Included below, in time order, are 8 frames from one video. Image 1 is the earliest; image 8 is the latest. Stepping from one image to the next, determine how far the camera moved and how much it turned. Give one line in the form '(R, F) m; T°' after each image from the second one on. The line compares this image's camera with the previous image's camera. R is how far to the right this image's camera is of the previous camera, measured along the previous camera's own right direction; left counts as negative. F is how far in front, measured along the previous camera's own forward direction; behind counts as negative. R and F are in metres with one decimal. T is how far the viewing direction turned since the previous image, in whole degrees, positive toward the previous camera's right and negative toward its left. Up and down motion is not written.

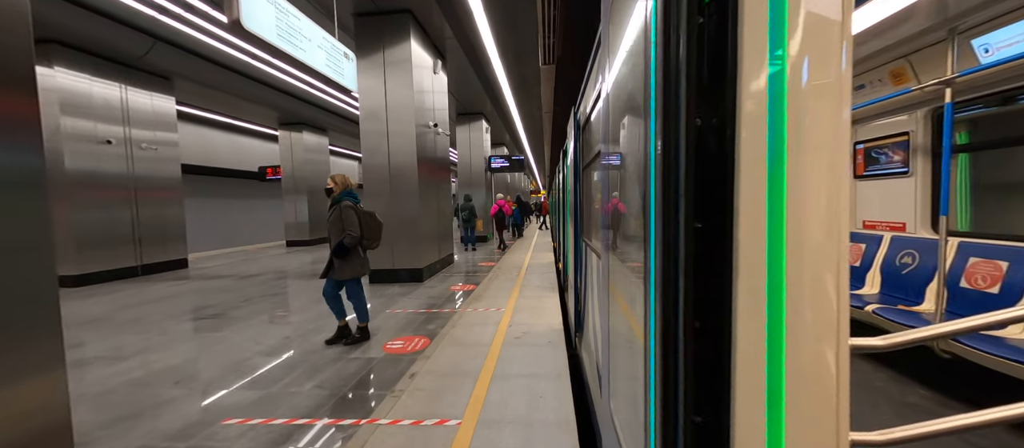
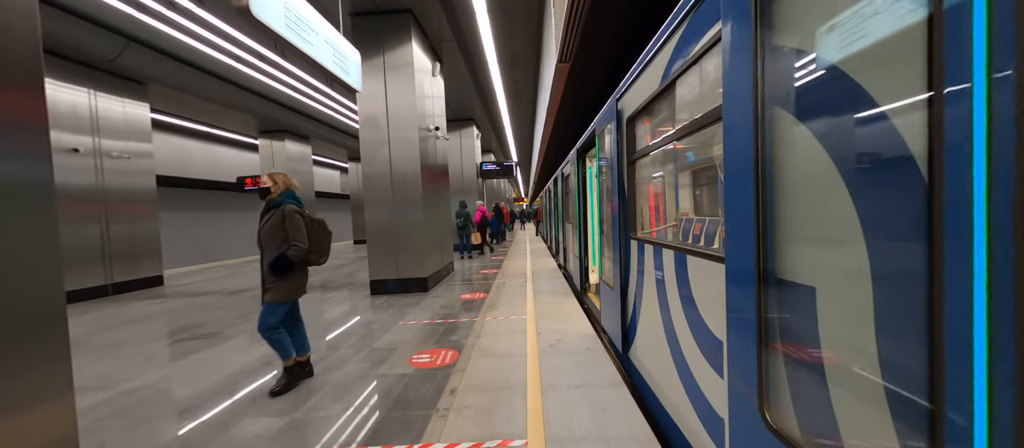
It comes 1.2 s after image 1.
(-0.5, +0.2) m; +3°
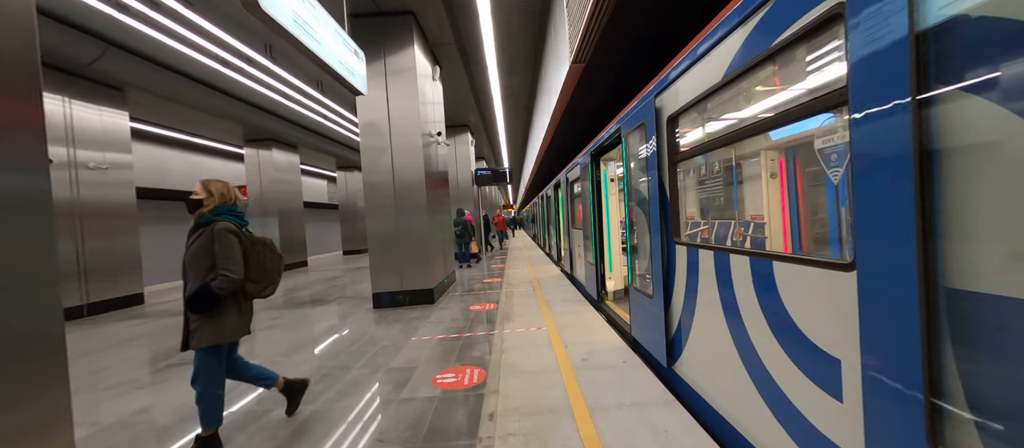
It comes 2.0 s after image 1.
(-0.4, +0.2) m; +2°
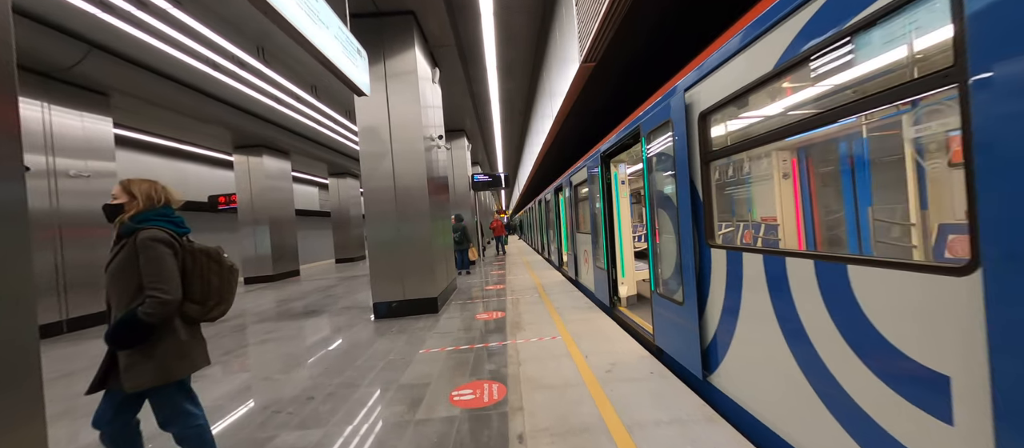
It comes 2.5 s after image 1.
(-0.2, +0.2) m; +1°
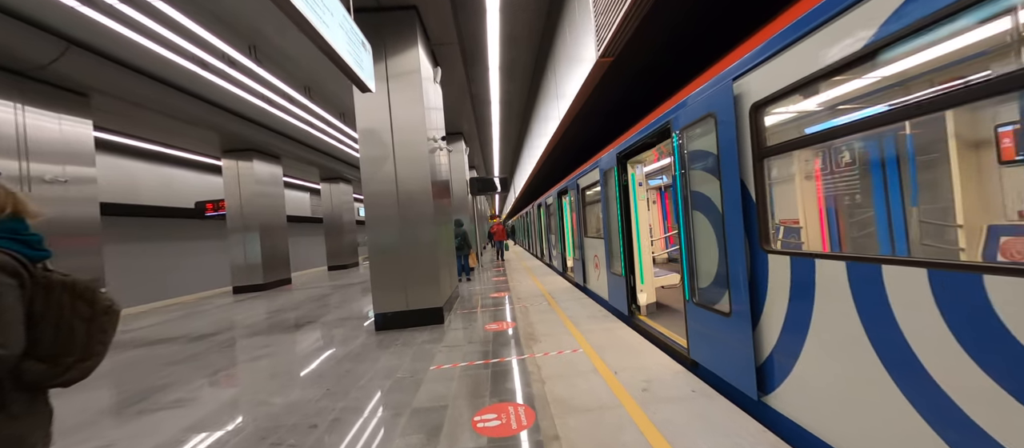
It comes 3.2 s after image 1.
(-0.3, +0.3) m; +1°
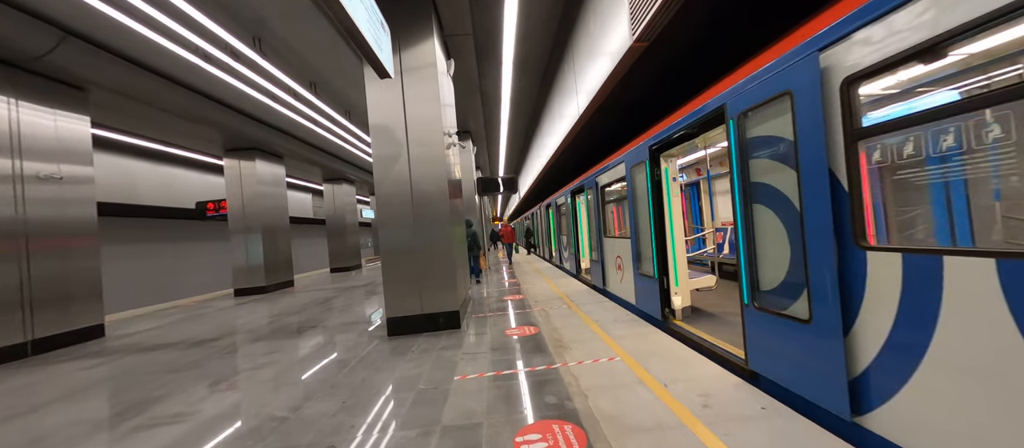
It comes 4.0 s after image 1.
(-0.3, +0.3) m; 0°
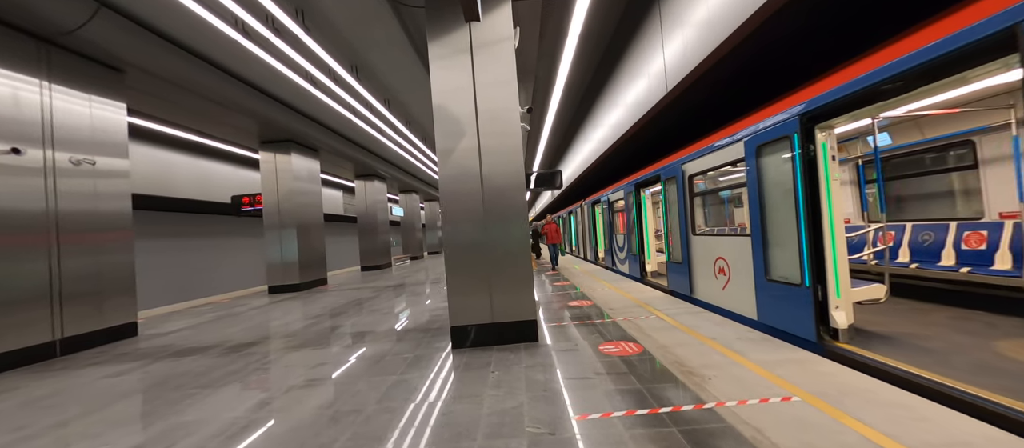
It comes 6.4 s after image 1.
(-0.9, +0.8) m; -3°
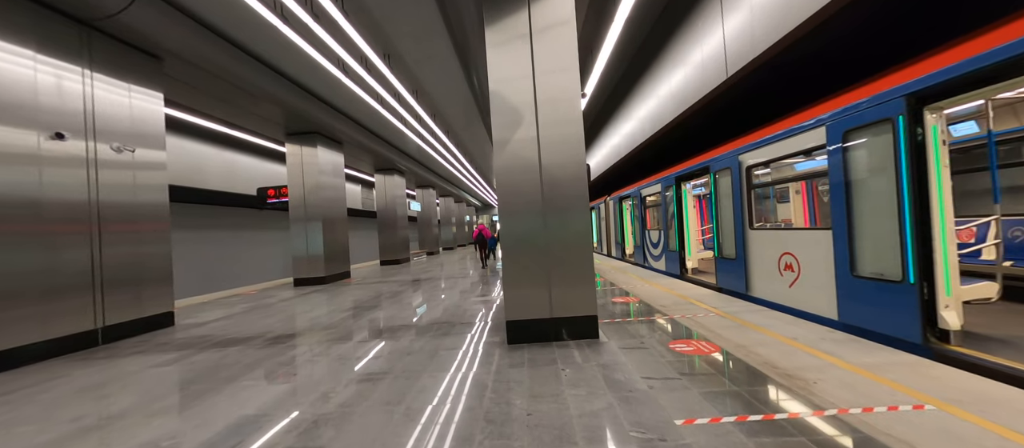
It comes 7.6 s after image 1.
(-0.6, +0.2) m; -1°
